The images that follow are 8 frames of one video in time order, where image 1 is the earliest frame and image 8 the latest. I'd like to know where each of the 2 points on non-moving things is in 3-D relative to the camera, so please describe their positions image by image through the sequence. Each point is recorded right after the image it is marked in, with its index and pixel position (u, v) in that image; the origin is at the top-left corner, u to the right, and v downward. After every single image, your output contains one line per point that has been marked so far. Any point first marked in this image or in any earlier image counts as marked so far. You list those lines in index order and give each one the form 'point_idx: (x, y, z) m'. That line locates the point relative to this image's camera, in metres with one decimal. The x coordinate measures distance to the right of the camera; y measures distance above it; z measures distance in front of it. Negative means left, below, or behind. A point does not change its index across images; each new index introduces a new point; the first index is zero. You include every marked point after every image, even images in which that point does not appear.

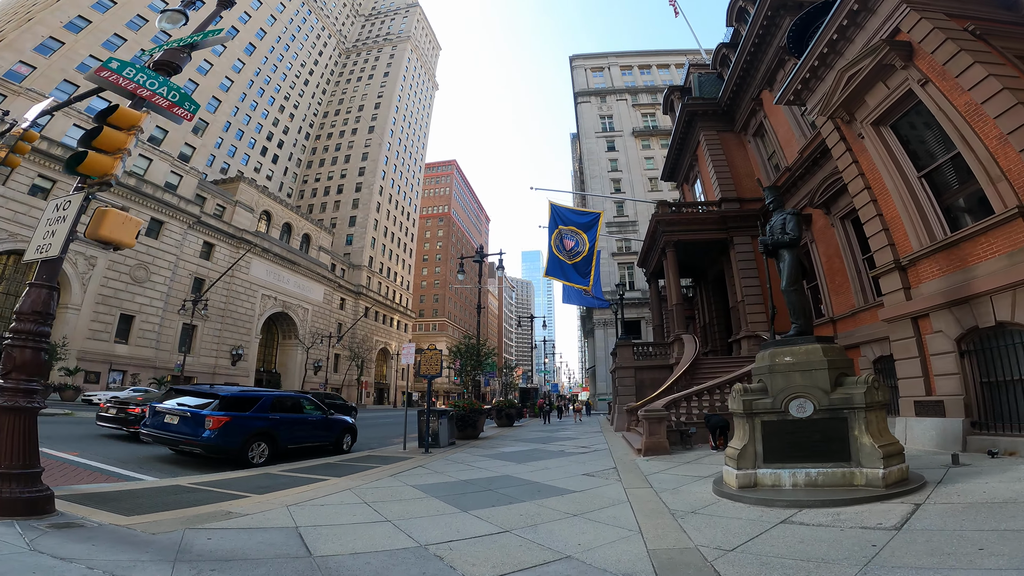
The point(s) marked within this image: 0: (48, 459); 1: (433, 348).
0: (-9.3, -3.4, +8.4) m
1: (-2.9, -2.5, +18.1) m
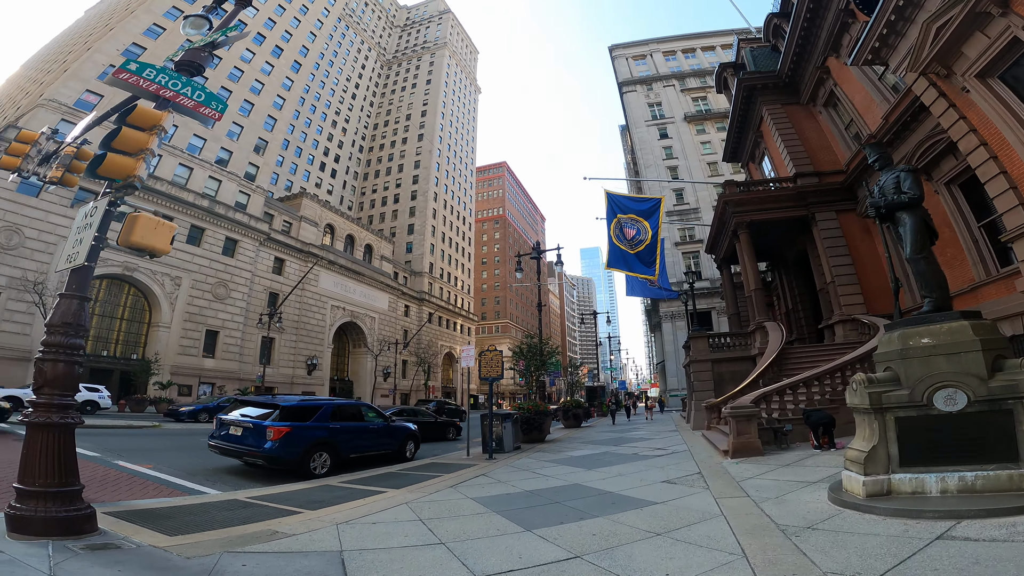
0: (-8.0, -3.7, +8.4) m
1: (-0.4, -2.3, +17.1) m
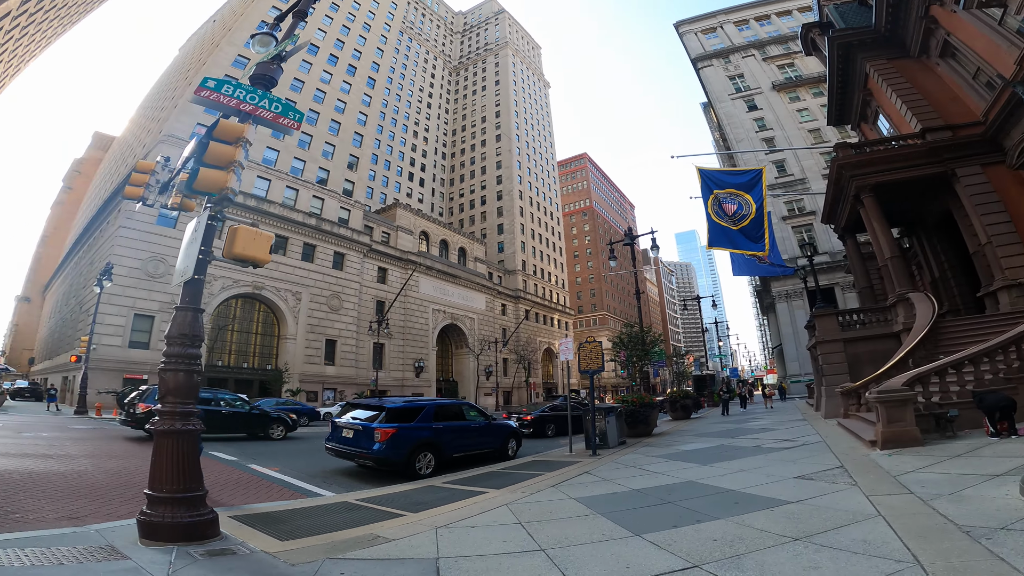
0: (-6.0, -4.1, +9.4) m
1: (+3.1, -2.0, +16.3) m
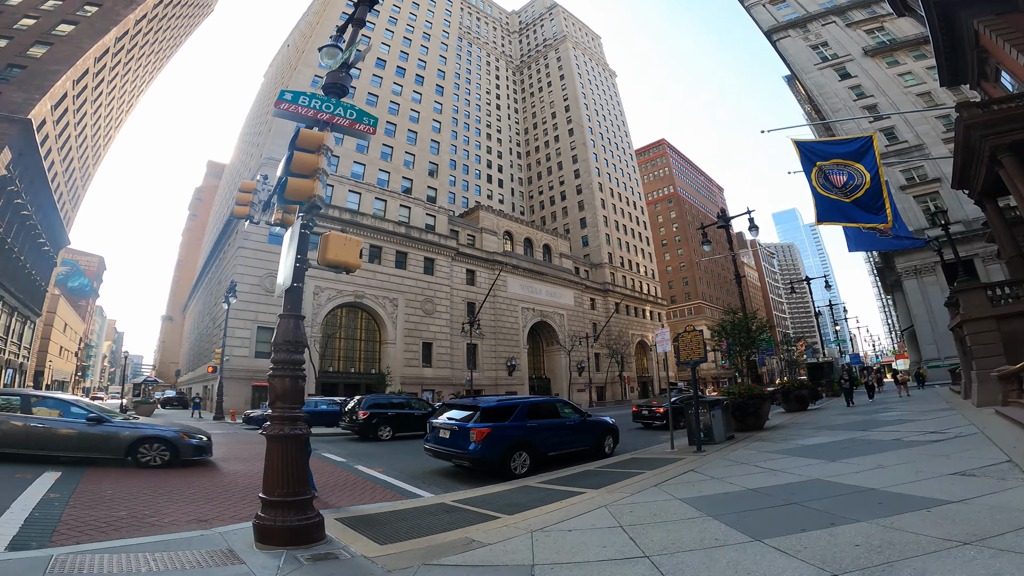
0: (-3.8, -4.4, +10.1) m
1: (+6.3, -1.6, +15.1) m
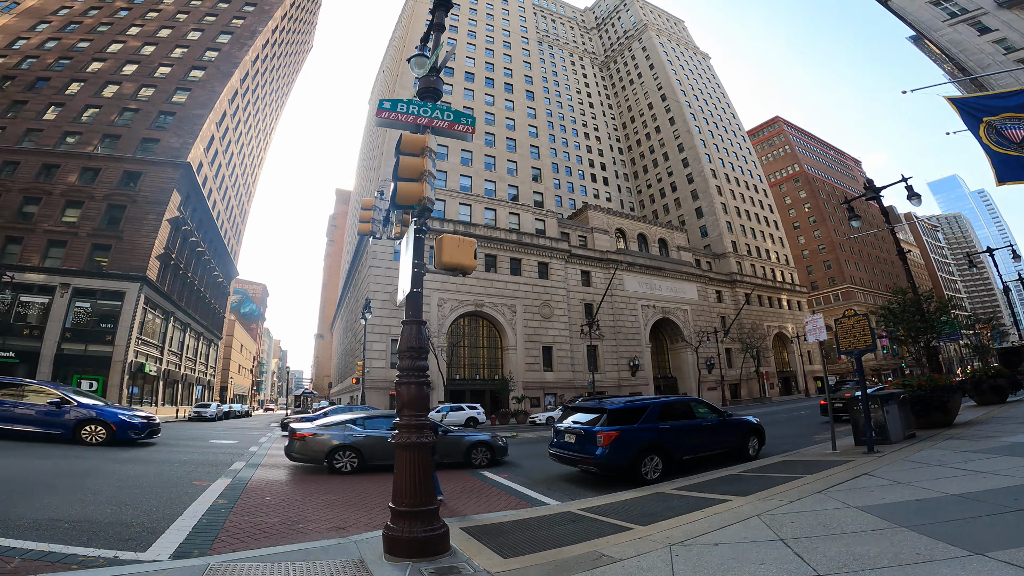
0: (-0.7, -4.6, +10.2) m
1: (+10.0, -0.8, +12.4) m
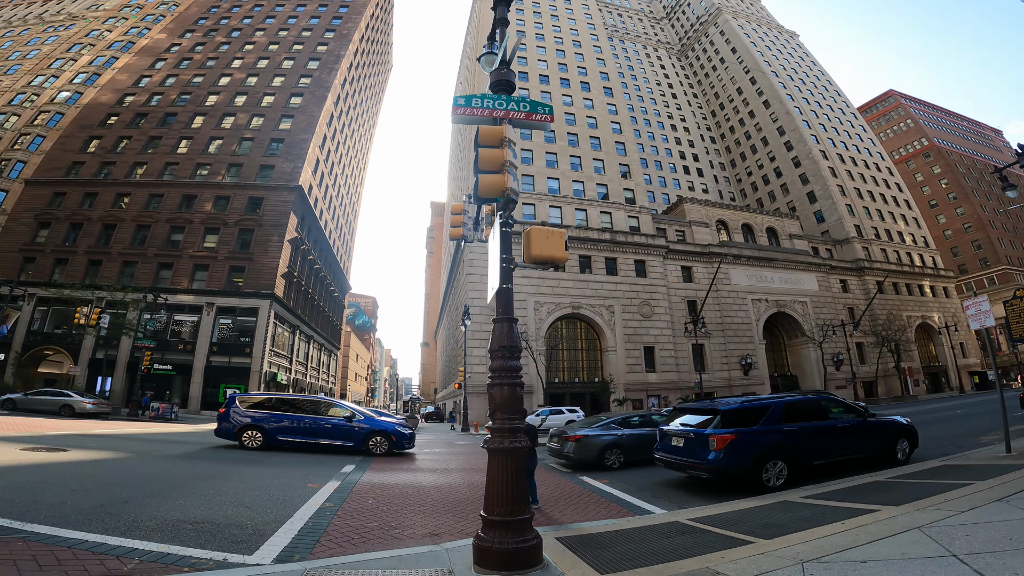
0: (+1.8, -4.6, +9.8) m
1: (+12.5, 0.0, +9.7) m
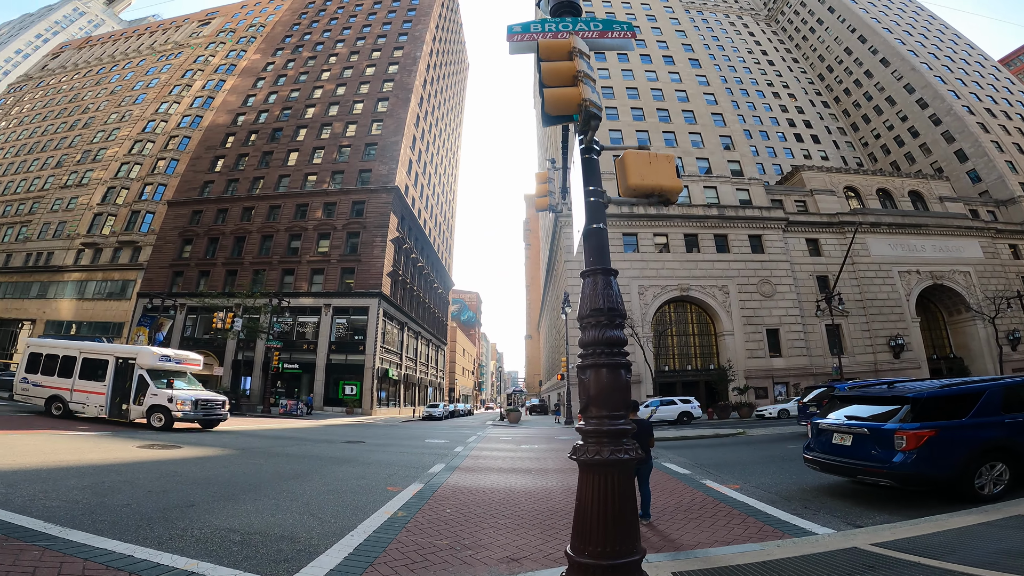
0: (+4.2, -4.1, +8.9) m
1: (+14.3, +1.2, +6.3) m
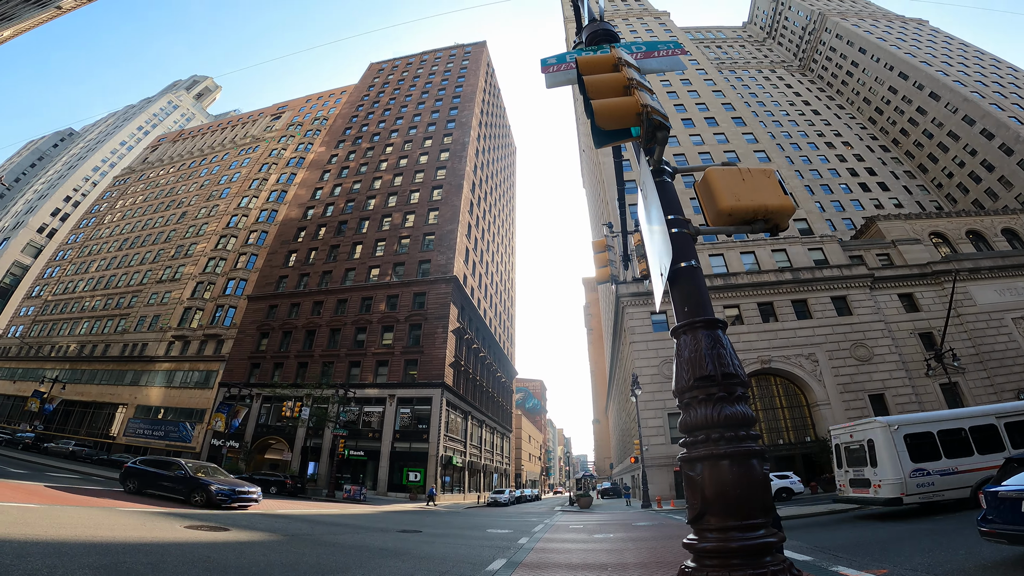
0: (+5.7, -5.2, +7.2) m
1: (+14.9, +1.5, +4.5) m
